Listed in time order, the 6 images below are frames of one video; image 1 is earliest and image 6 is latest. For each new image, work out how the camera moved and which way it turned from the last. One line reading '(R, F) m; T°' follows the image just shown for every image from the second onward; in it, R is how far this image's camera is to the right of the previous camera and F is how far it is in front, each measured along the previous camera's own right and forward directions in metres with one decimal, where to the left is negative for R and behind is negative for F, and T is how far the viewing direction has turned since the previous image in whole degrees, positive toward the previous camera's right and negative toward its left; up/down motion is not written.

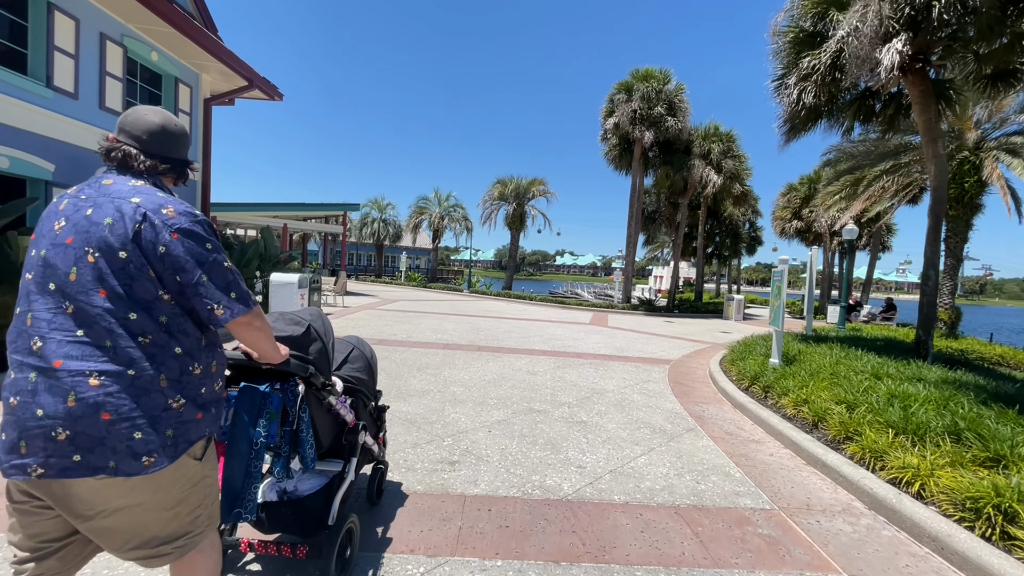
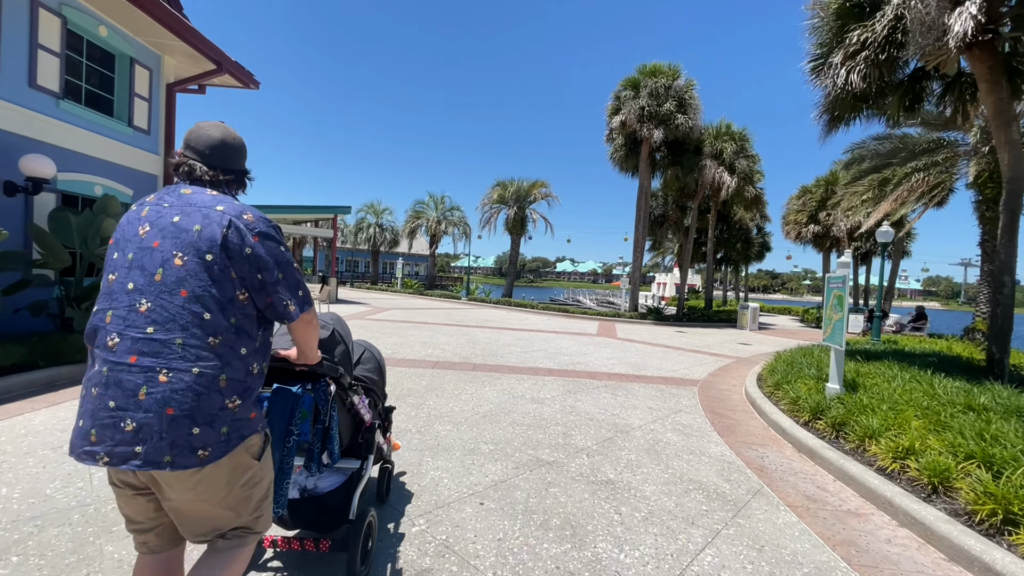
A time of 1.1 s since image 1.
(0.0, +1.3) m; 0°
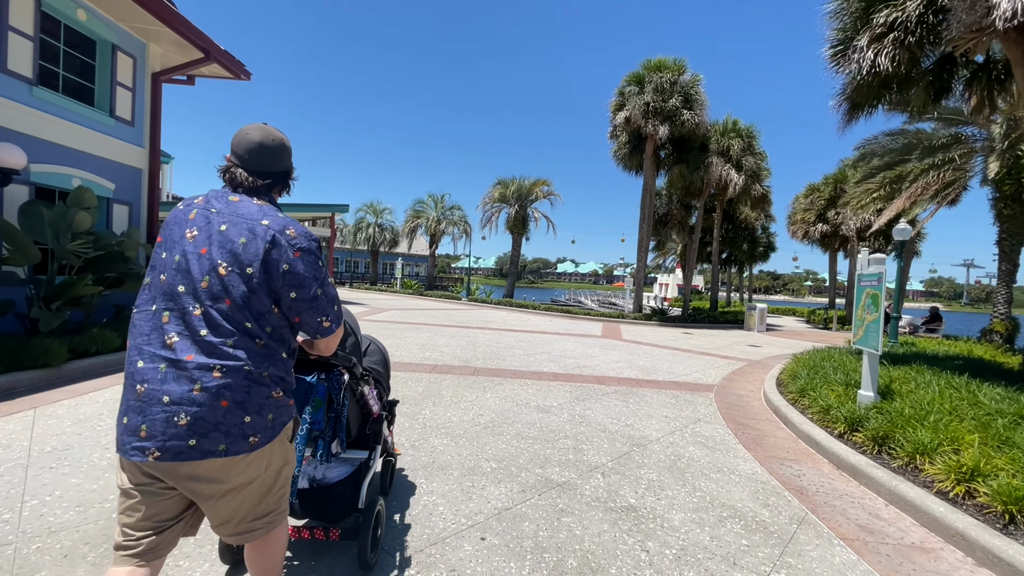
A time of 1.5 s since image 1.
(0.0, +0.5) m; 0°
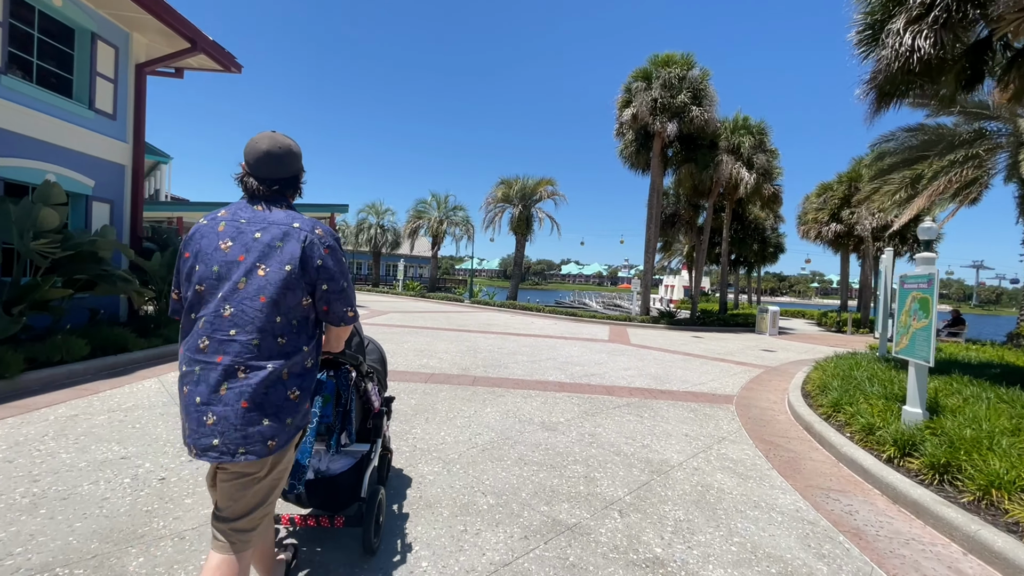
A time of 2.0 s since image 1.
(0.0, +0.6) m; 0°
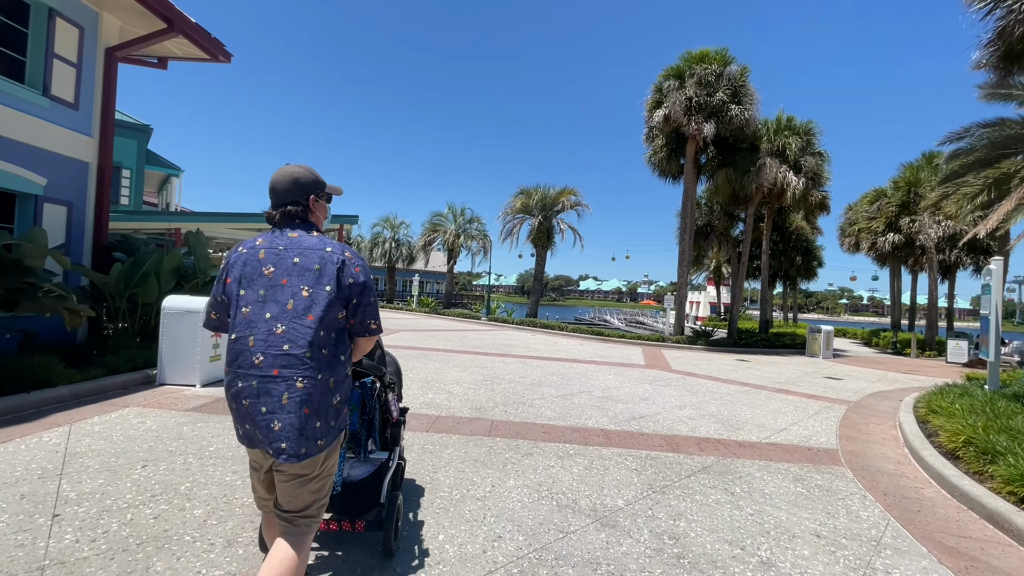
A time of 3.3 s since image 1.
(-0.1, +1.6) m; -2°
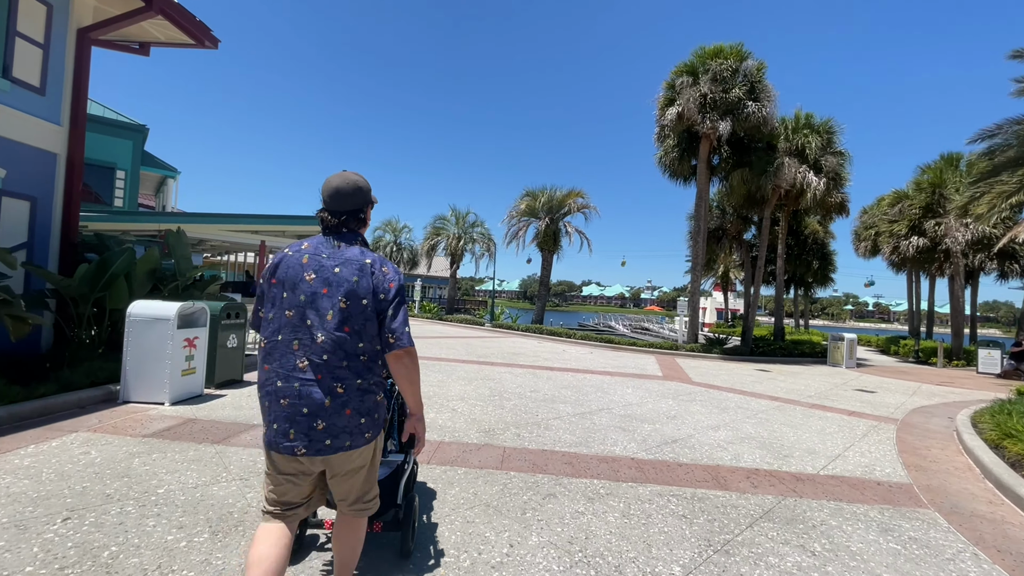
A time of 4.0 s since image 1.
(-0.1, +0.8) m; 0°
